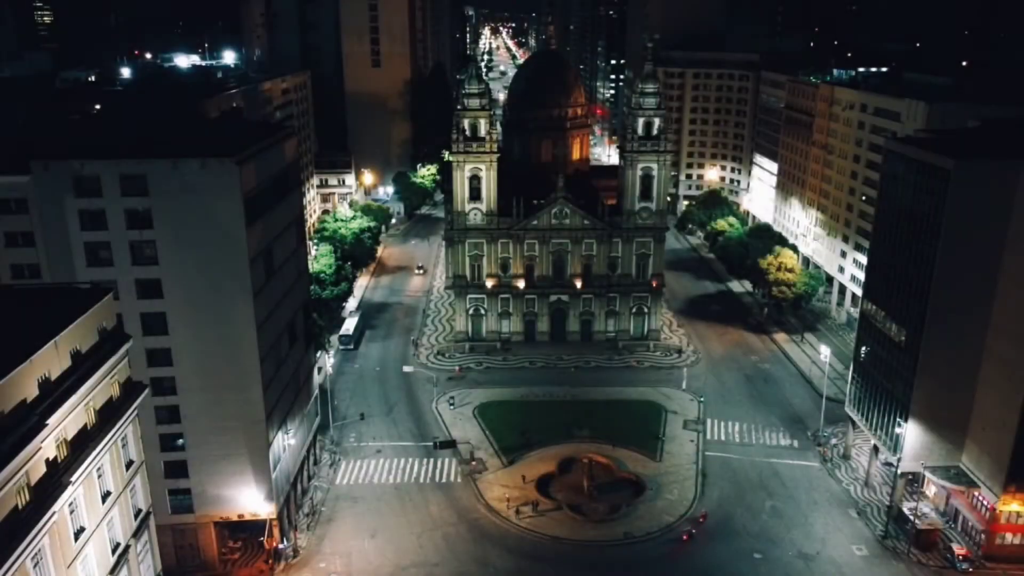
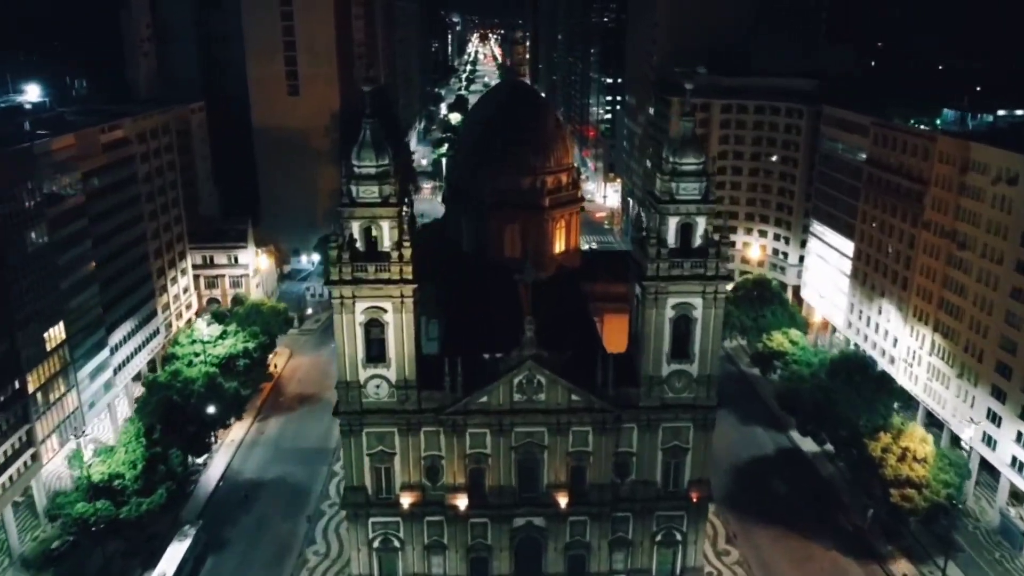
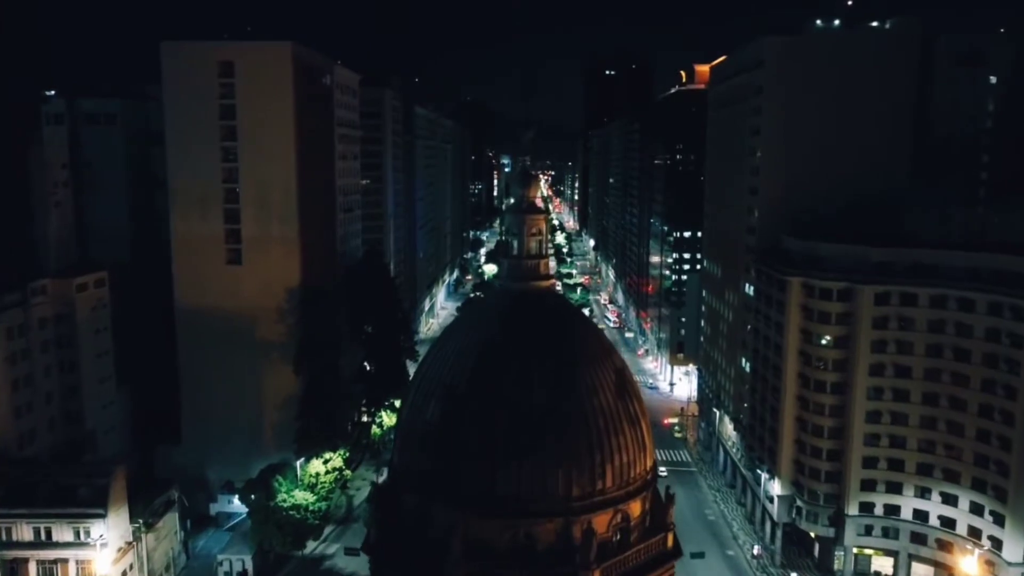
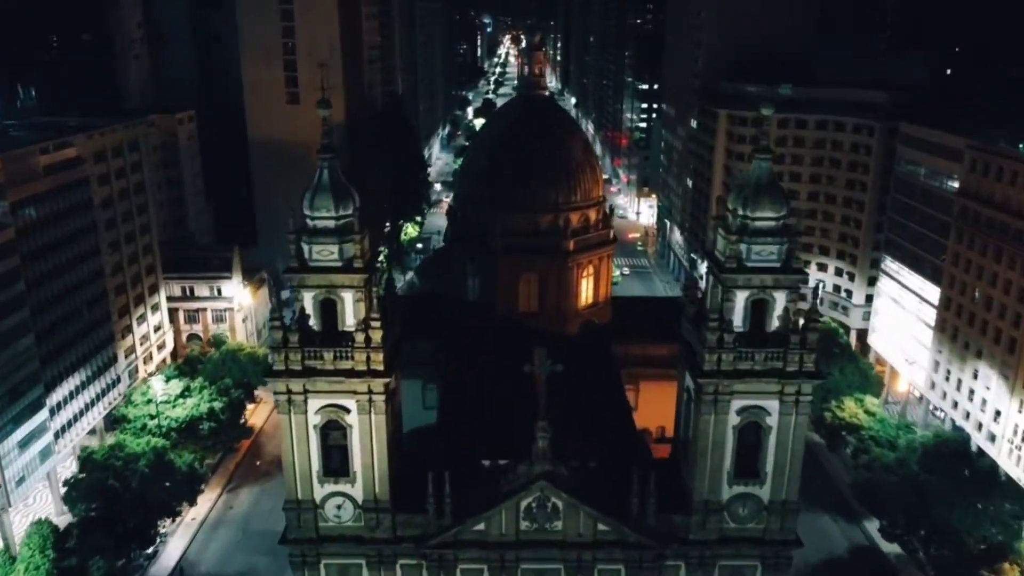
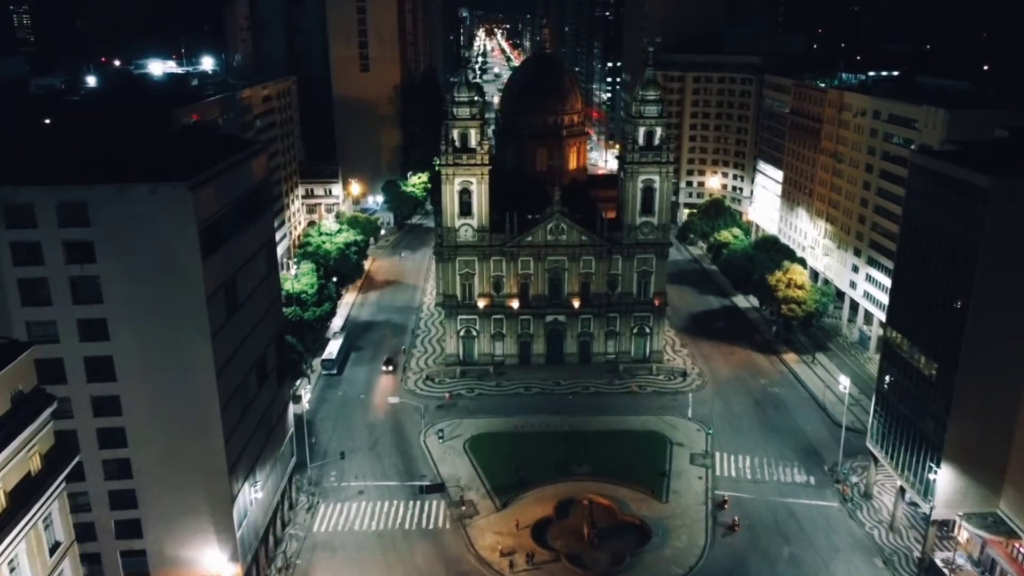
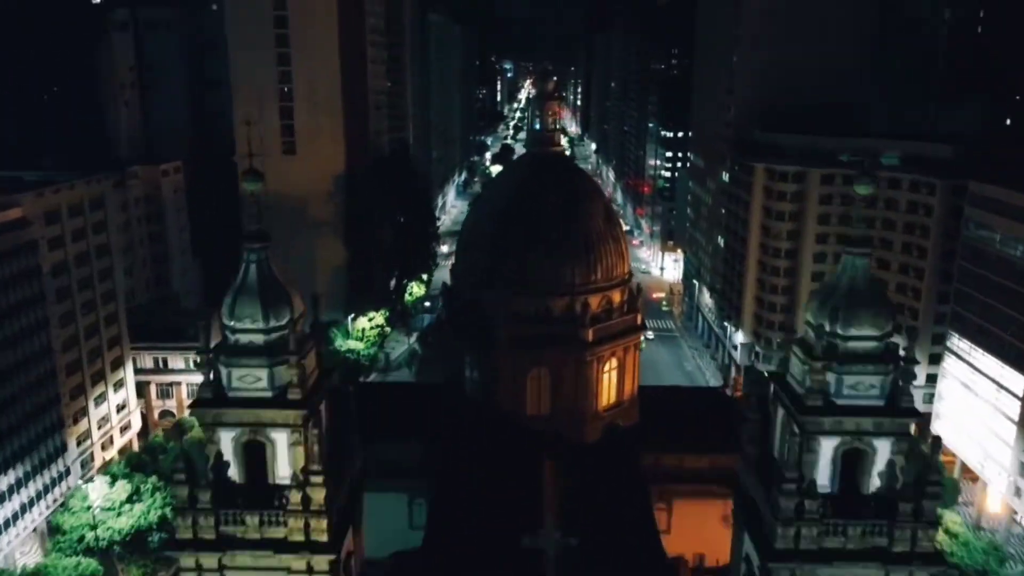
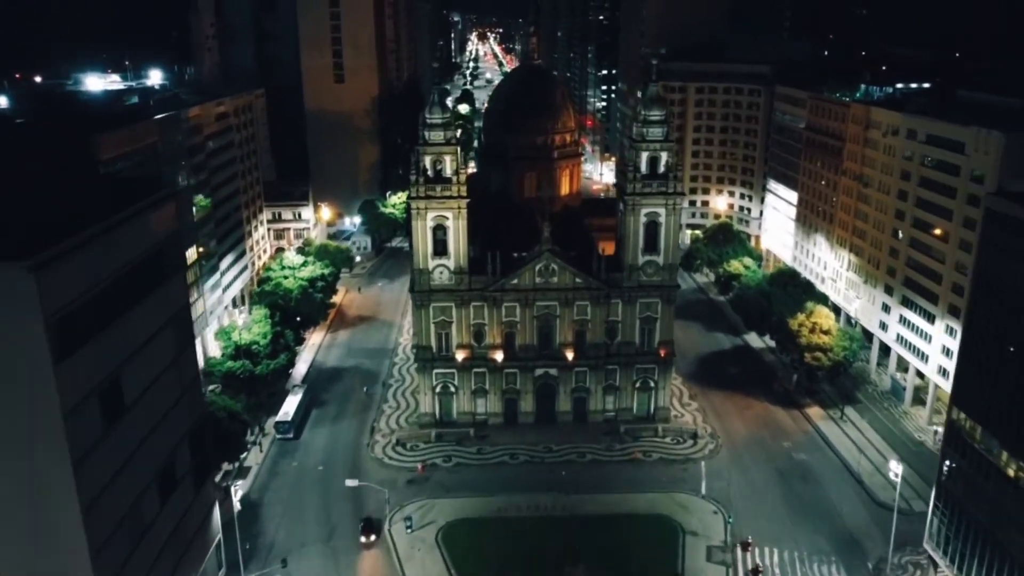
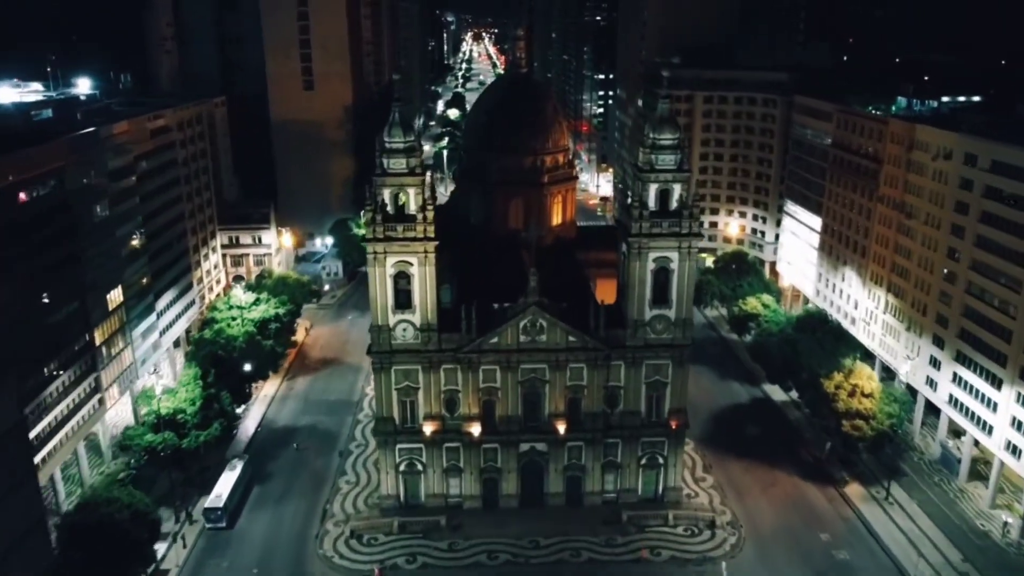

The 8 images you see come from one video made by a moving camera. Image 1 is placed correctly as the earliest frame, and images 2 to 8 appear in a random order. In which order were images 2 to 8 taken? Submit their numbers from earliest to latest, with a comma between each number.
5, 7, 8, 2, 4, 6, 3
